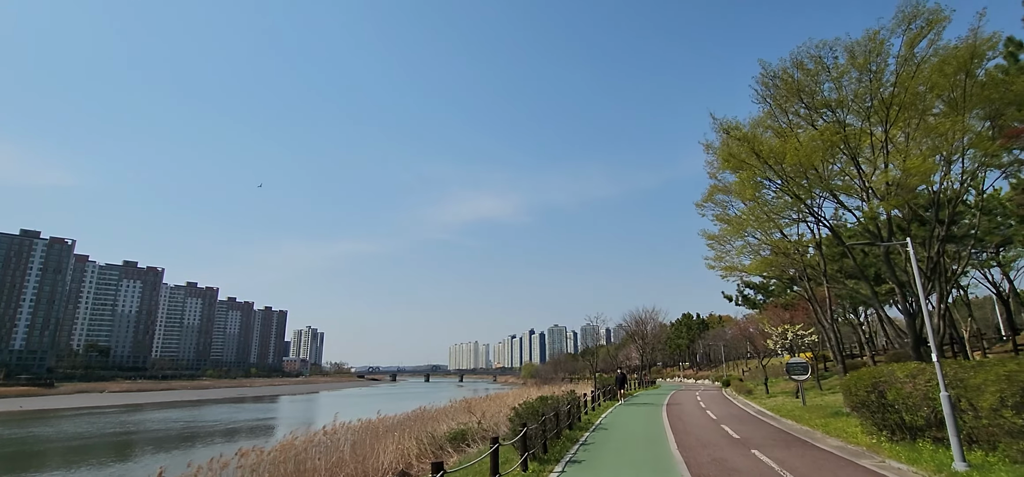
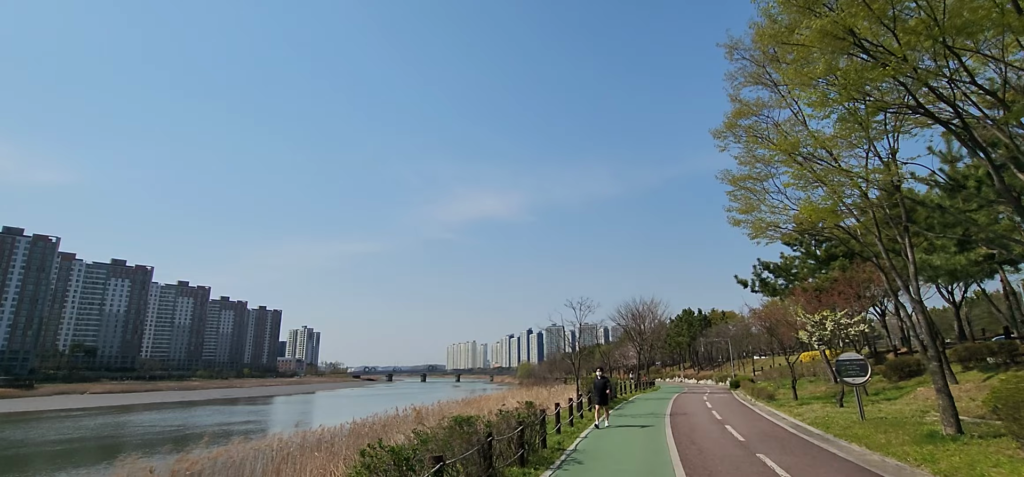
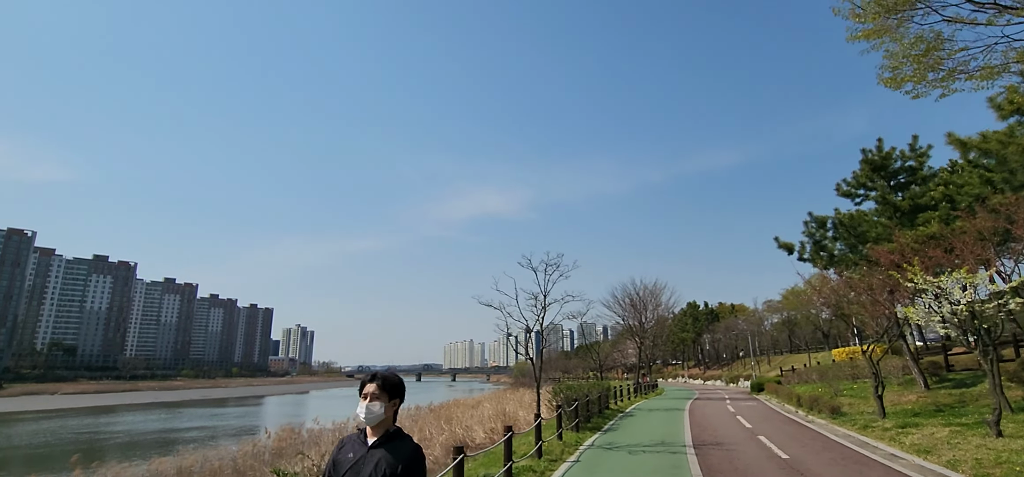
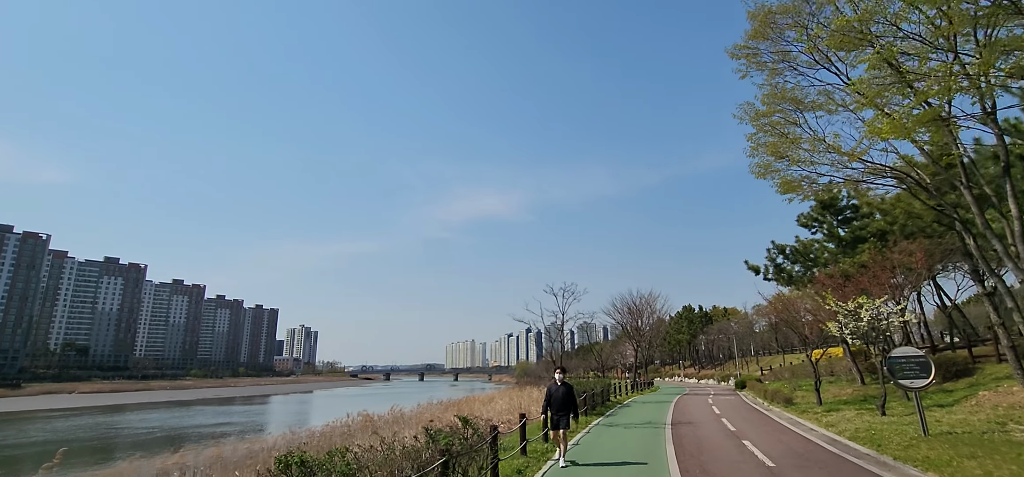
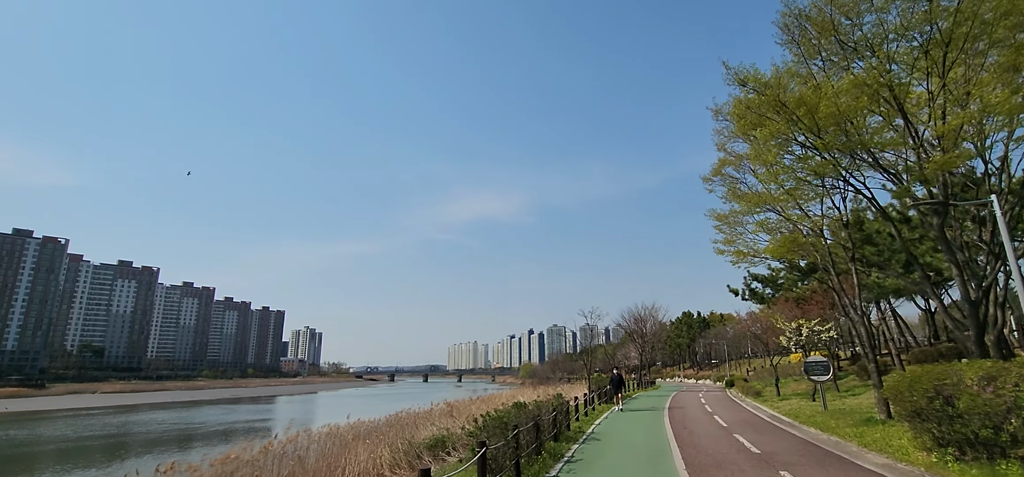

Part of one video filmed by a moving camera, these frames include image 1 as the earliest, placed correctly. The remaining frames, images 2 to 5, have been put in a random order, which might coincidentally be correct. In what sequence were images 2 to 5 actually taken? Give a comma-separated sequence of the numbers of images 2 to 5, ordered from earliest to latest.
5, 2, 4, 3
